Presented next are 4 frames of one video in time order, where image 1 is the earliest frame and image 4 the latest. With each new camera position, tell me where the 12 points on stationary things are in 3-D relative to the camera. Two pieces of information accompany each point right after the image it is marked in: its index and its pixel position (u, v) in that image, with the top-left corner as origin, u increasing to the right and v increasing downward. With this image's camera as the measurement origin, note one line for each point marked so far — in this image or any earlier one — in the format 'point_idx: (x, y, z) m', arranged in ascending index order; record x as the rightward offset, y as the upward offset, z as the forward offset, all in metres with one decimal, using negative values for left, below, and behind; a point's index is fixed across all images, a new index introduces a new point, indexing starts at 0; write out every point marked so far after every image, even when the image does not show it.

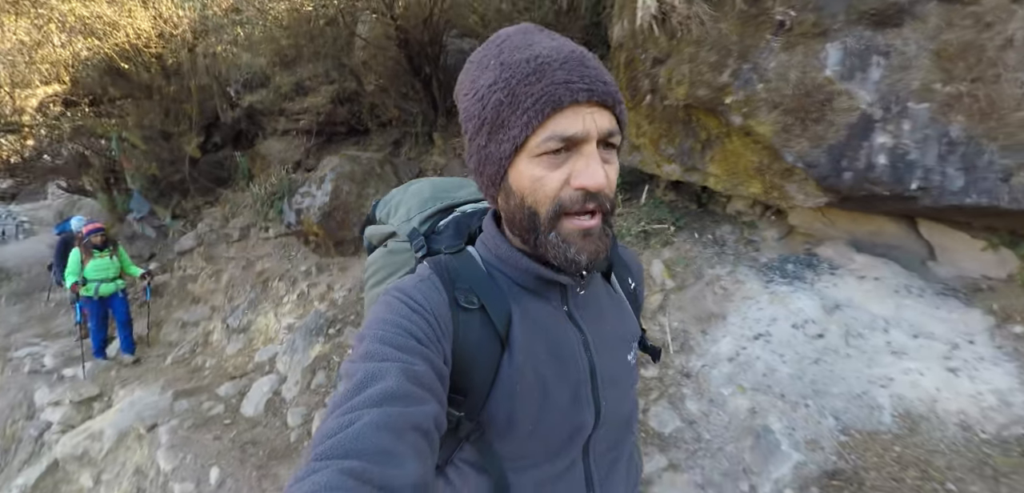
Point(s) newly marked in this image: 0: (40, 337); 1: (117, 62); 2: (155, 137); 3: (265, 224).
0: (-6.9, -1.3, +7.1) m
1: (-4.7, +2.1, +5.7) m
2: (-5.2, +1.5, +7.2) m
3: (-3.2, +0.2, +6.5) m
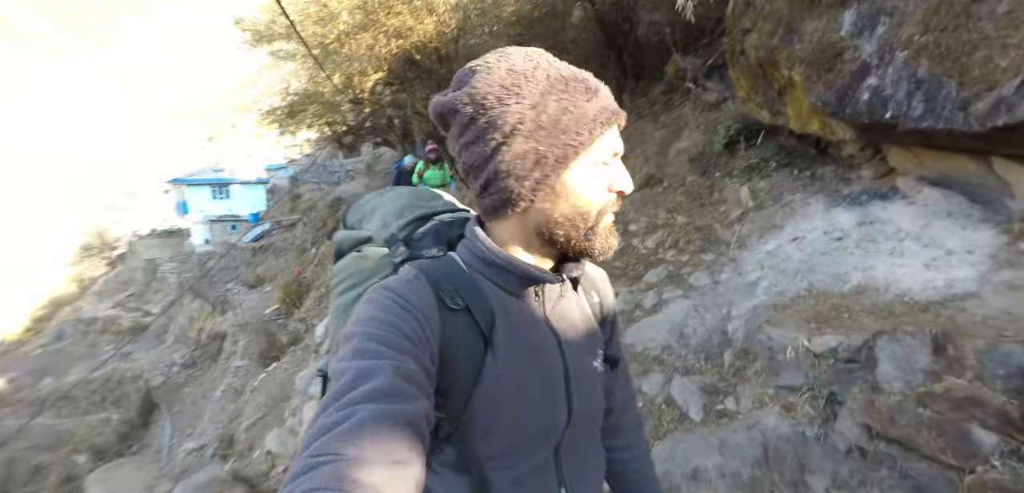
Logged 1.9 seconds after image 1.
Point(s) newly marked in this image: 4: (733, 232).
0: (-3.5, +0.5, +11.6) m
1: (-1.8, +3.6, +9.1) m
2: (-1.7, +3.1, +10.6) m
3: (-0.3, +1.6, +9.3) m
4: (+2.3, +0.2, +4.9) m
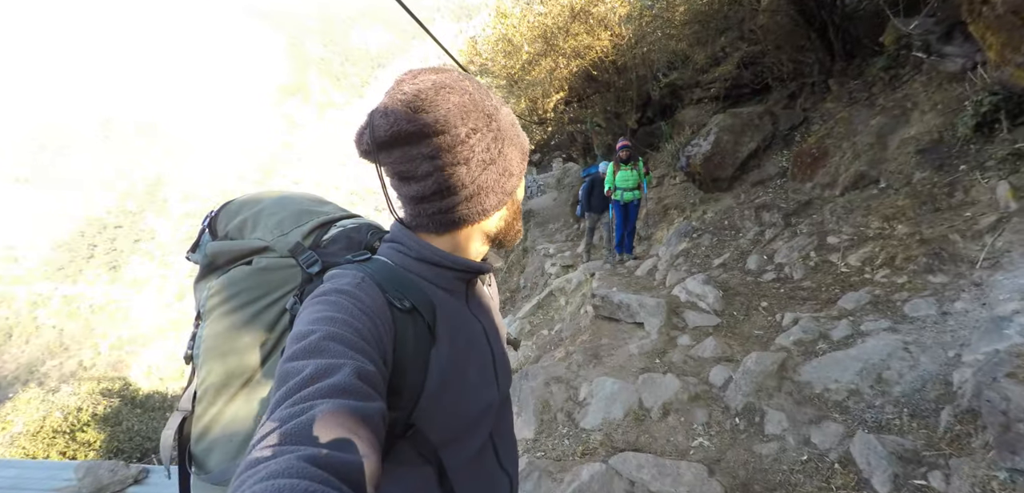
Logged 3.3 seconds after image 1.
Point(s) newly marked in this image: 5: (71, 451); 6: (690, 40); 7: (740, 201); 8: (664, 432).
0: (+0.9, +0.2, +12.0) m
1: (+1.5, +3.3, +9.2) m
2: (+2.2, +2.8, +10.5) m
3: (+2.9, +1.3, +8.7) m
4: (+3.5, 0.0, +3.7) m
5: (-8.6, -4.1, +9.5) m
6: (+2.7, +3.2, +7.4) m
7: (+3.0, +0.6, +6.4) m
8: (+1.1, -1.3, +3.4) m
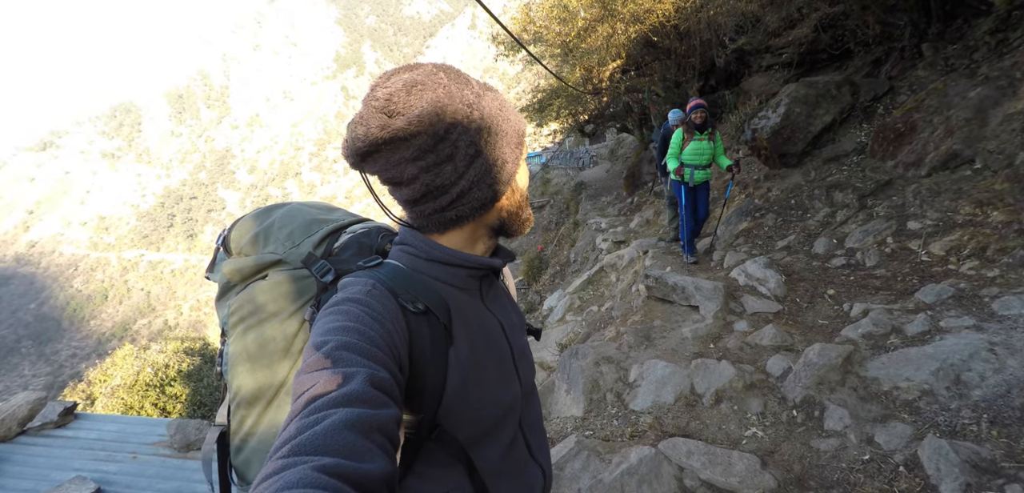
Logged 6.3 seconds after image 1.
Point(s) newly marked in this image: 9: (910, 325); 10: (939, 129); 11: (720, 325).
0: (+2.1, +0.9, +11.9) m
1: (+2.5, +3.8, +8.7) m
2: (+3.3, +3.3, +10.0) m
3: (+3.8, +1.7, +8.3) m
4: (+3.9, +0.1, +3.3) m
5: (-7.6, -3.3, +10.6) m
6: (+3.6, +3.5, +6.9) m
7: (+3.7, +0.8, +6.0) m
8: (+1.4, -1.2, +3.3) m
9: (+2.8, -0.5, +3.4) m
10: (+4.4, +1.2, +5.0) m
11: (+1.8, -0.7, +4.2) m
